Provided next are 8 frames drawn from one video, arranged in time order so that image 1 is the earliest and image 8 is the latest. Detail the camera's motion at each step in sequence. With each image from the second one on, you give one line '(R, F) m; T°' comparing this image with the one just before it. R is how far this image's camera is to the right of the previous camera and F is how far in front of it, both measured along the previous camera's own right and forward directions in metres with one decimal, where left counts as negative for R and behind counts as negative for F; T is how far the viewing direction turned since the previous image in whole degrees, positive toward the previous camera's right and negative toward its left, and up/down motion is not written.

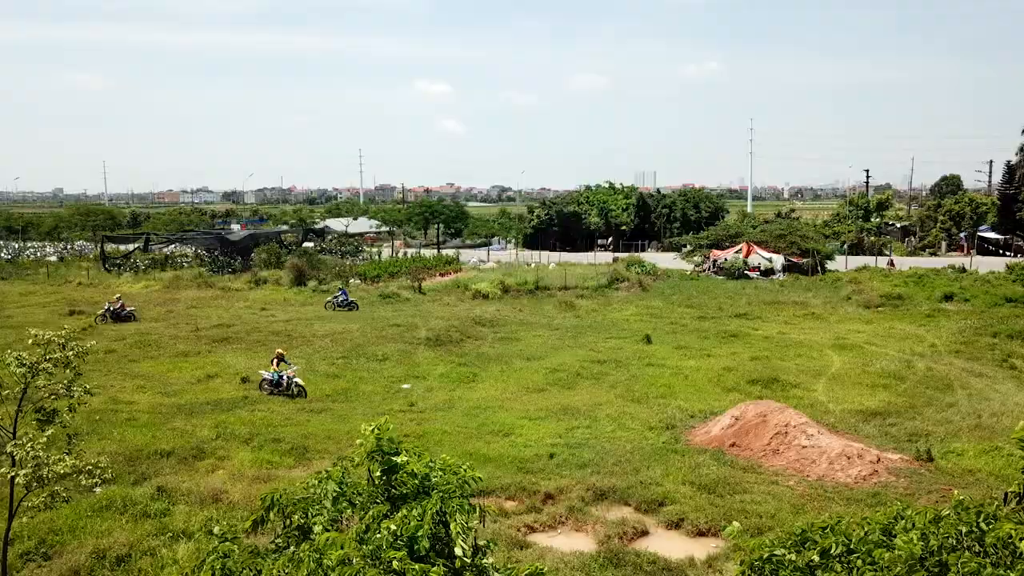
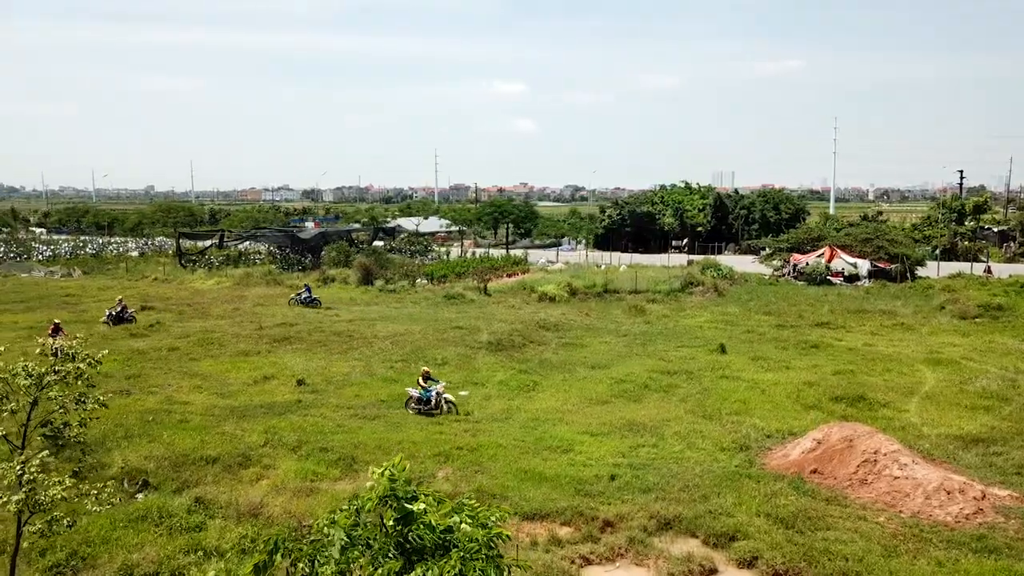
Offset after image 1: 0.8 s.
(+0.1, +0.7) m; -5°
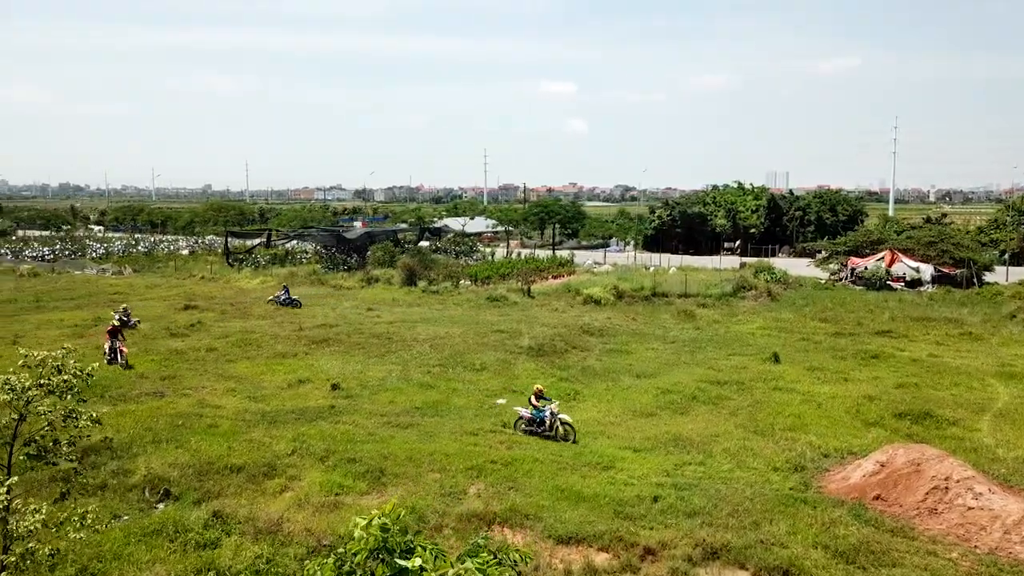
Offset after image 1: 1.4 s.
(+0.1, +0.6) m; -3°
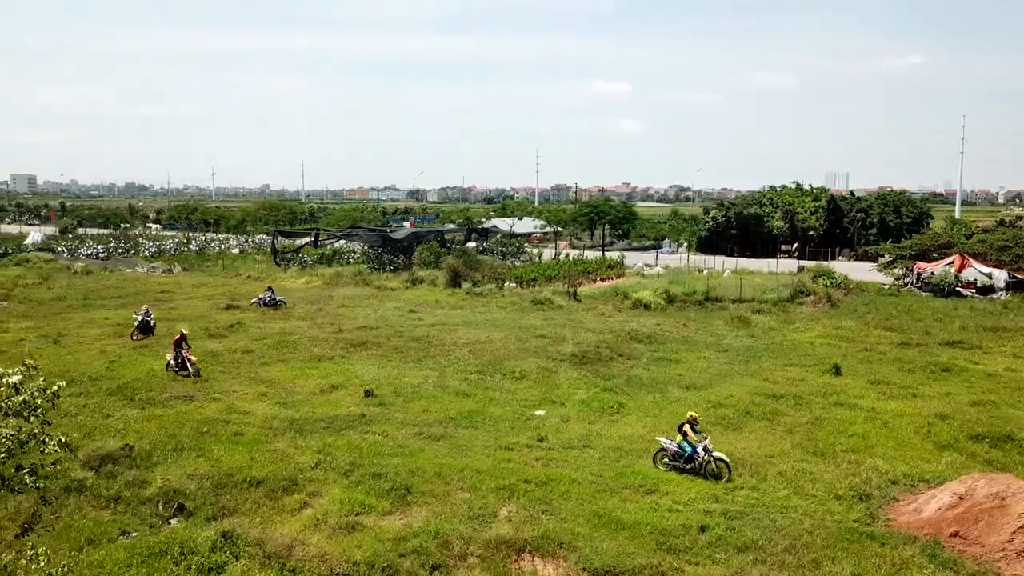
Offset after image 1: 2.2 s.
(+0.2, +0.7) m; -4°
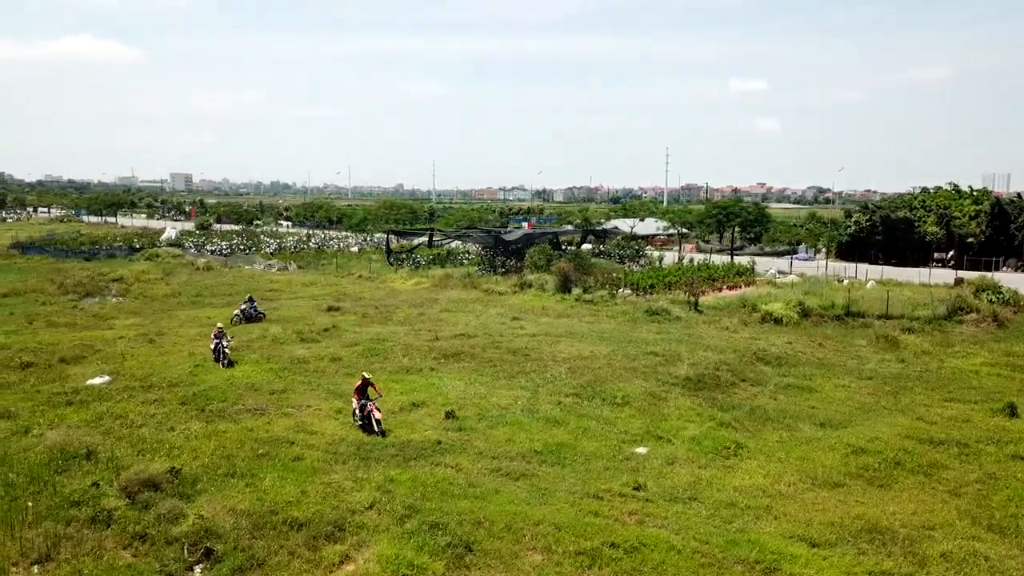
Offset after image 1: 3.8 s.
(+0.3, +1.6) m; -9°
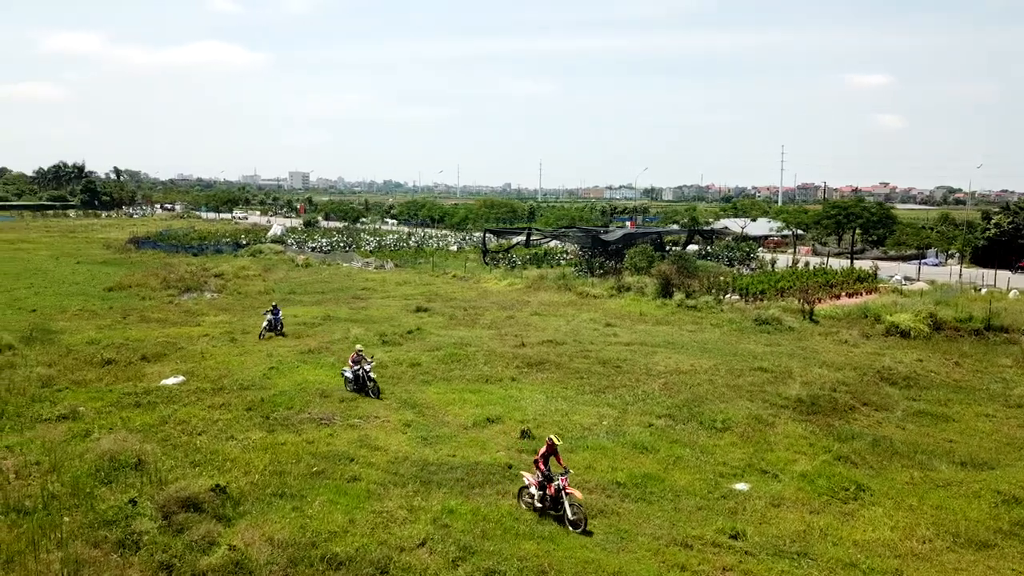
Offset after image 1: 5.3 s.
(+0.3, +1.2) m; -8°
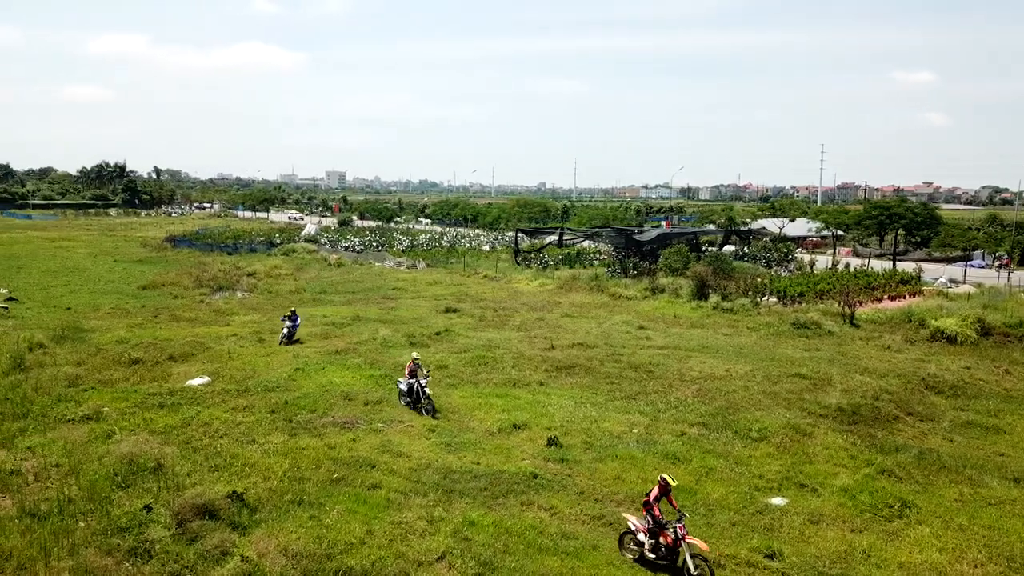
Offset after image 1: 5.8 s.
(+0.1, +0.3) m; -2°
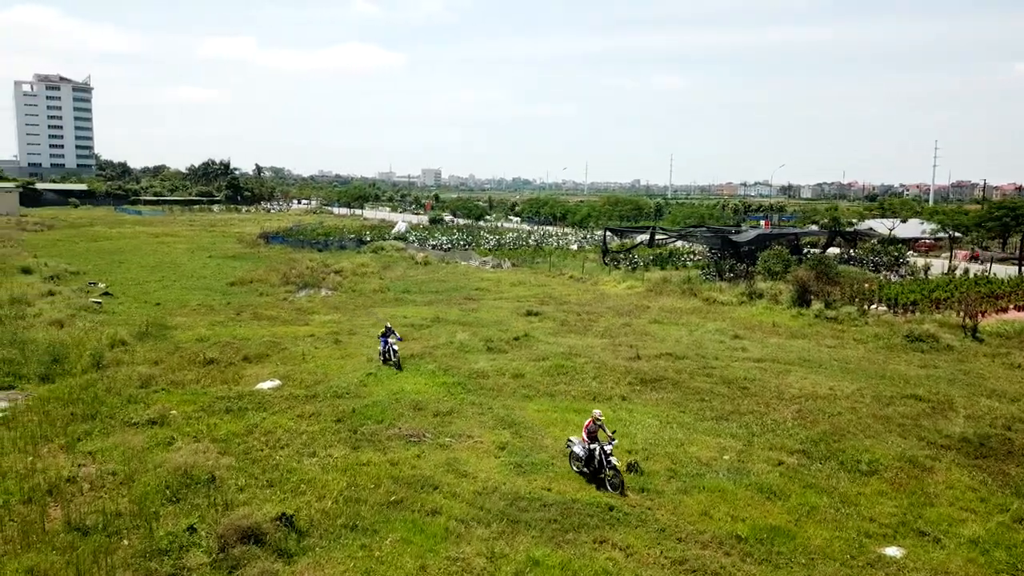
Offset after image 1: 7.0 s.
(+0.2, +0.9) m; -7°
